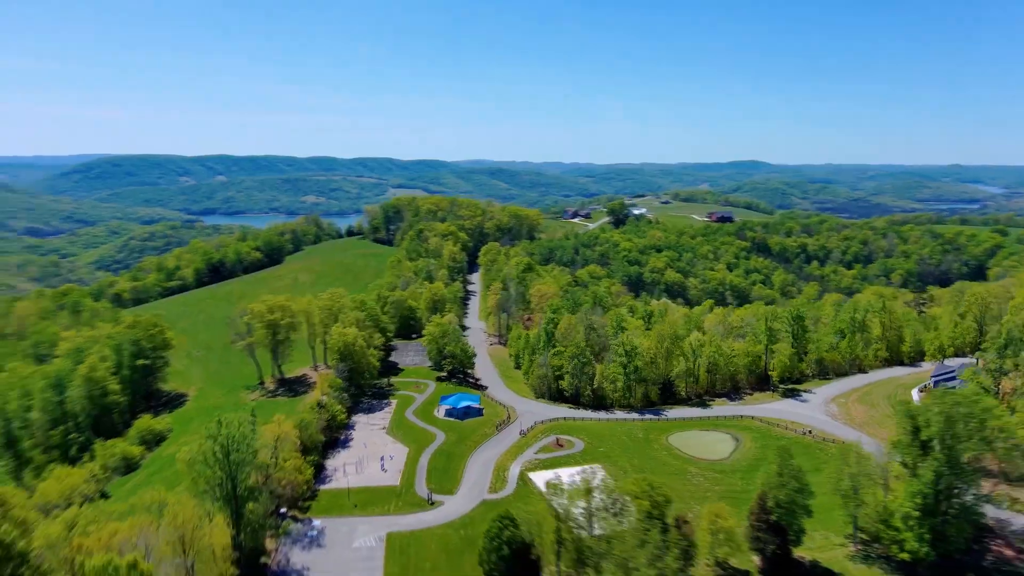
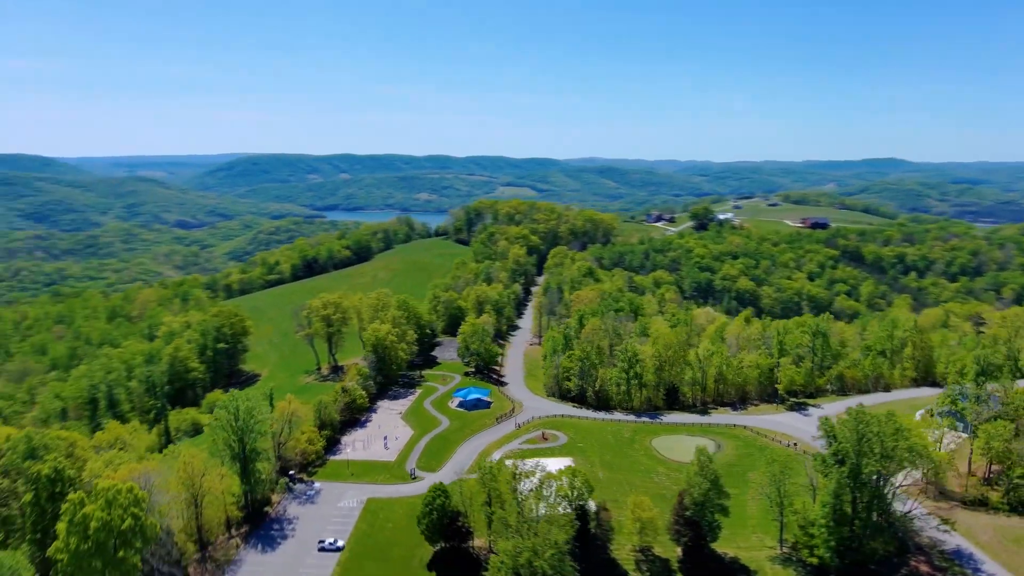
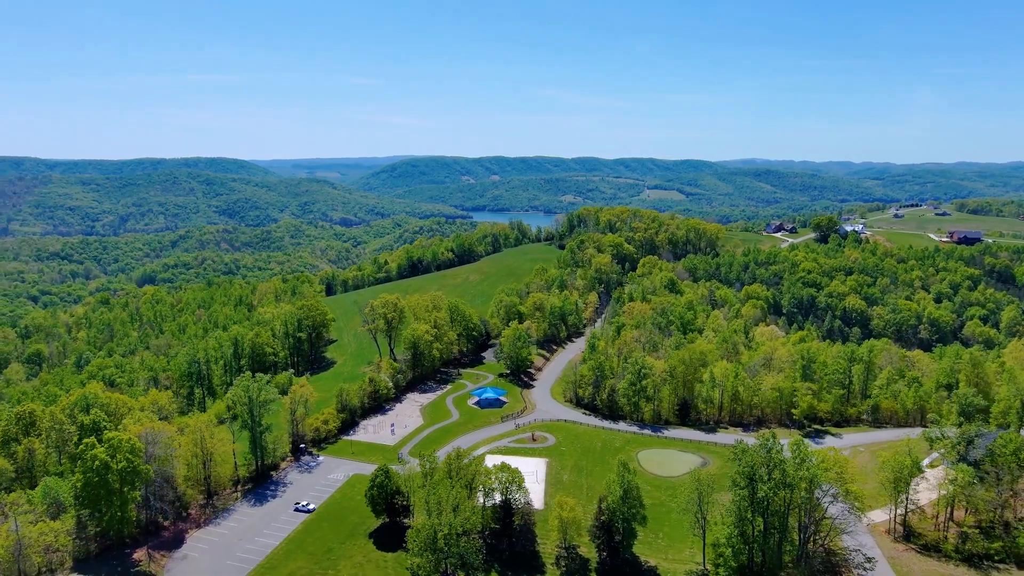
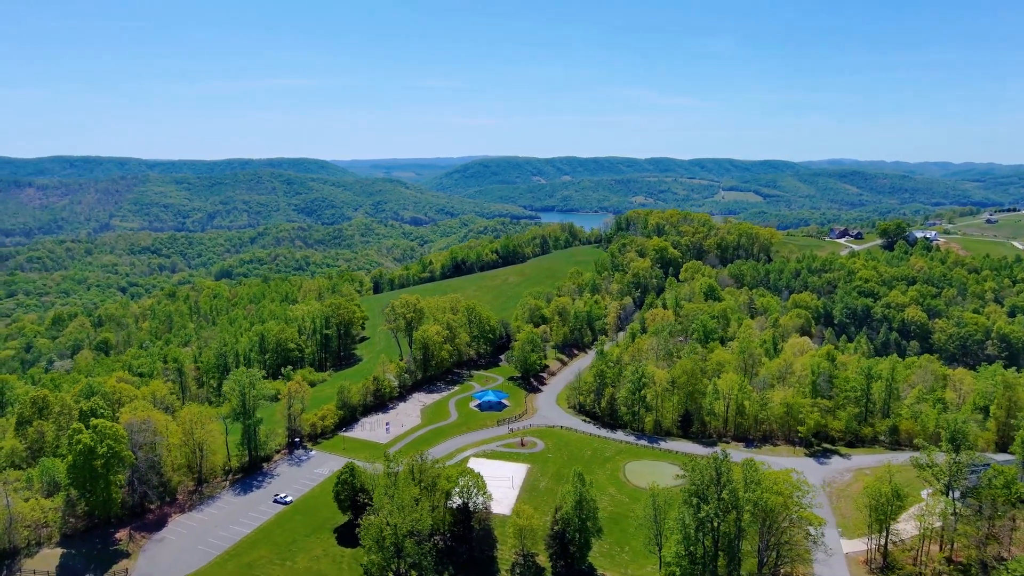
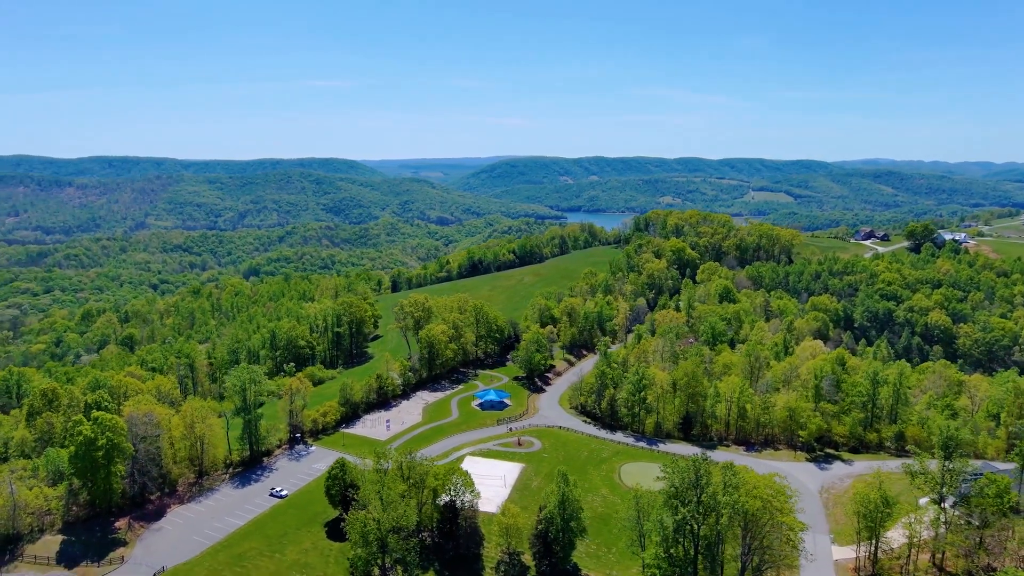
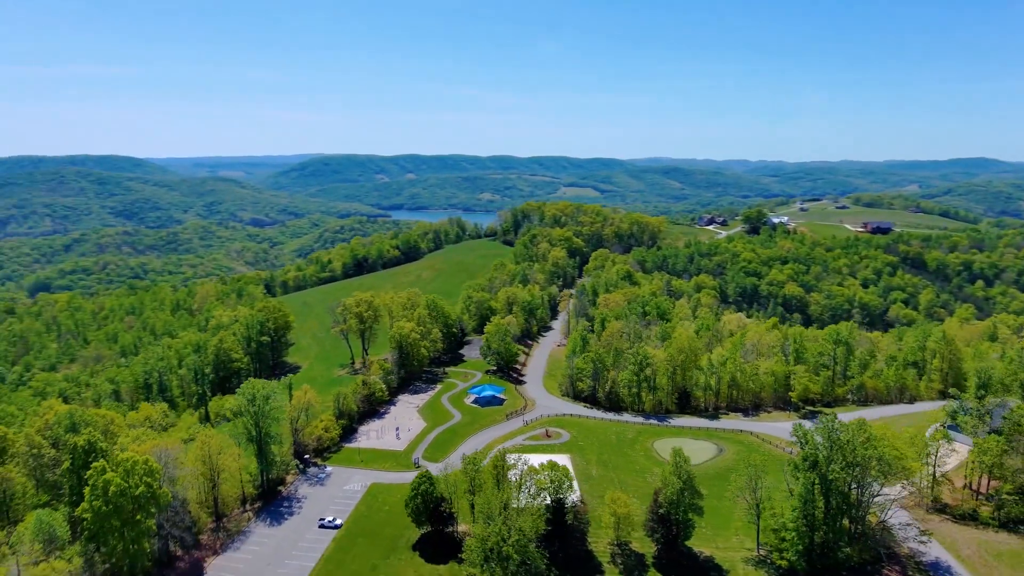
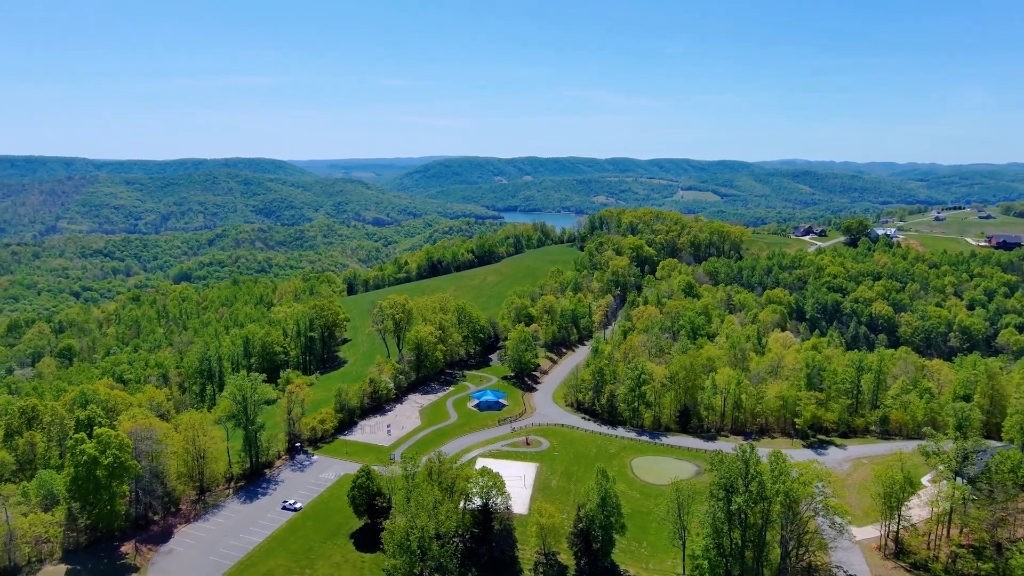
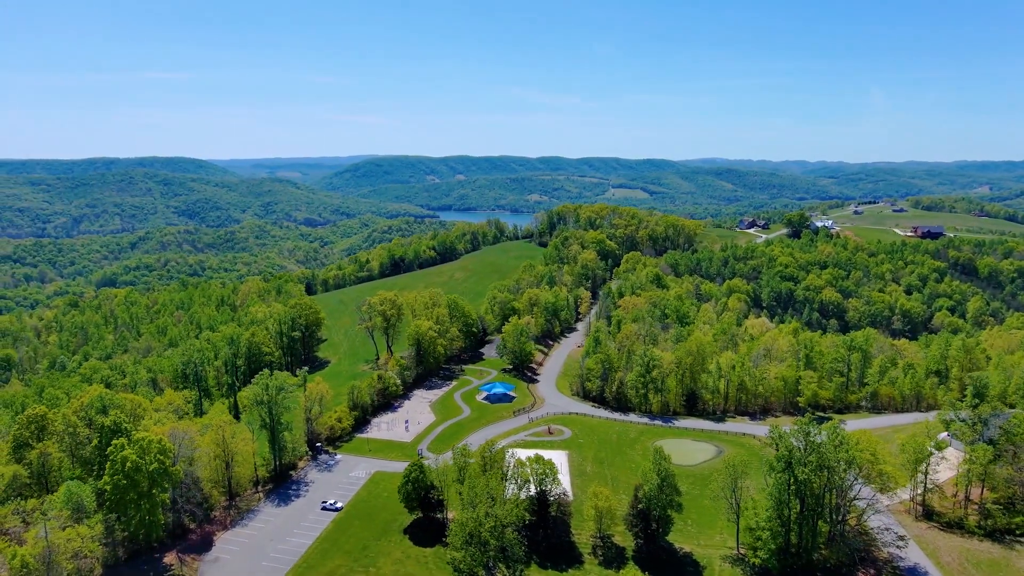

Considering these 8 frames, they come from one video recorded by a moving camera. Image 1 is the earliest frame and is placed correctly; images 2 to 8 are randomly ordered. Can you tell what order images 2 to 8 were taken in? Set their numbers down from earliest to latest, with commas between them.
2, 6, 8, 3, 7, 4, 5
